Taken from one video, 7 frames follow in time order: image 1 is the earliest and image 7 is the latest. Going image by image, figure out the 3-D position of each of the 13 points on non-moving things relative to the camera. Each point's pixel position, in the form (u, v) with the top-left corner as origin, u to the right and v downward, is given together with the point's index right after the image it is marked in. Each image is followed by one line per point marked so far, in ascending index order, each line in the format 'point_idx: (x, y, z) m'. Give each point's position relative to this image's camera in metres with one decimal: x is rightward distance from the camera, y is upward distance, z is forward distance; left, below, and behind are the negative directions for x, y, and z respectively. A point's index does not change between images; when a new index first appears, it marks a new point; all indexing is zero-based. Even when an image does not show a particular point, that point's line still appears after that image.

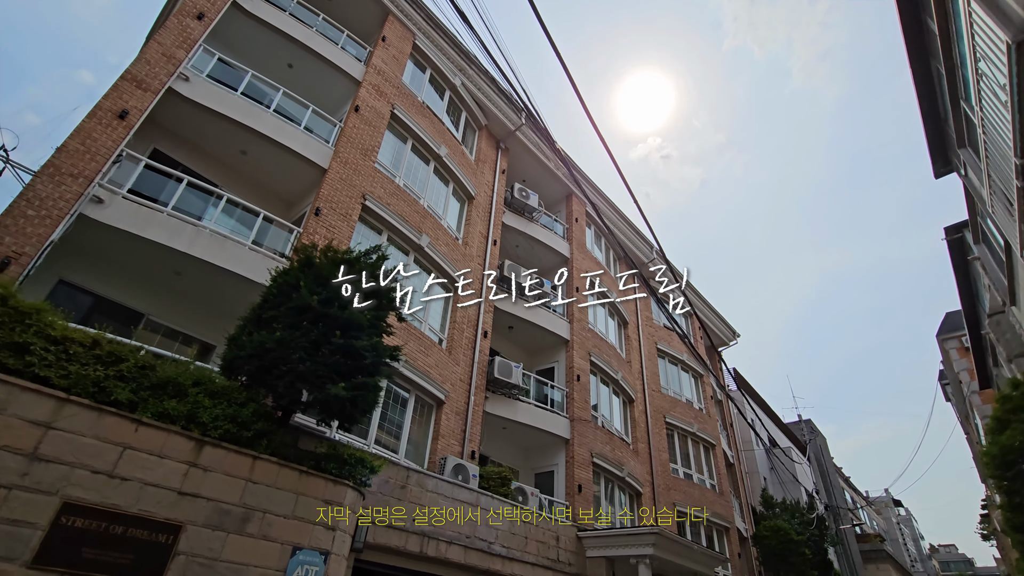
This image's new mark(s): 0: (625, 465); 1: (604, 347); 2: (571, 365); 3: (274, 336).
0: (+3.3, -5.1, +15.1) m
1: (+2.9, -1.9, +16.6) m
2: (+1.7, -2.2, +14.9) m
3: (-2.9, -0.6, +6.2) m
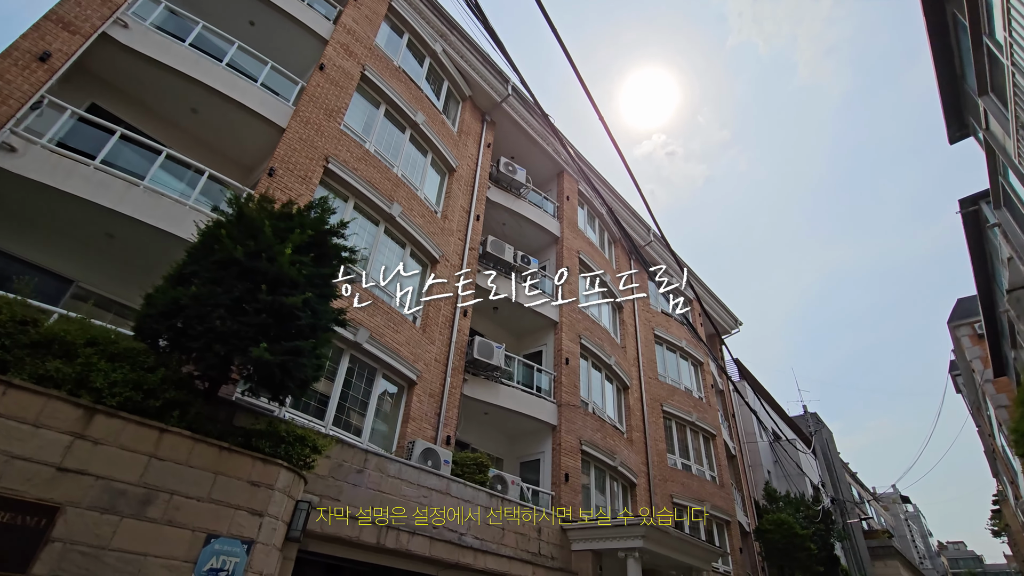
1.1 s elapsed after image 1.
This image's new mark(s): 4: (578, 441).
0: (+2.9, -4.5, +14.2) m
1: (+2.5, -1.3, +15.7) m
2: (+1.3, -1.6, +14.0) m
3: (-3.4, 0.0, +5.4) m
4: (+1.6, -3.8, +12.9) m
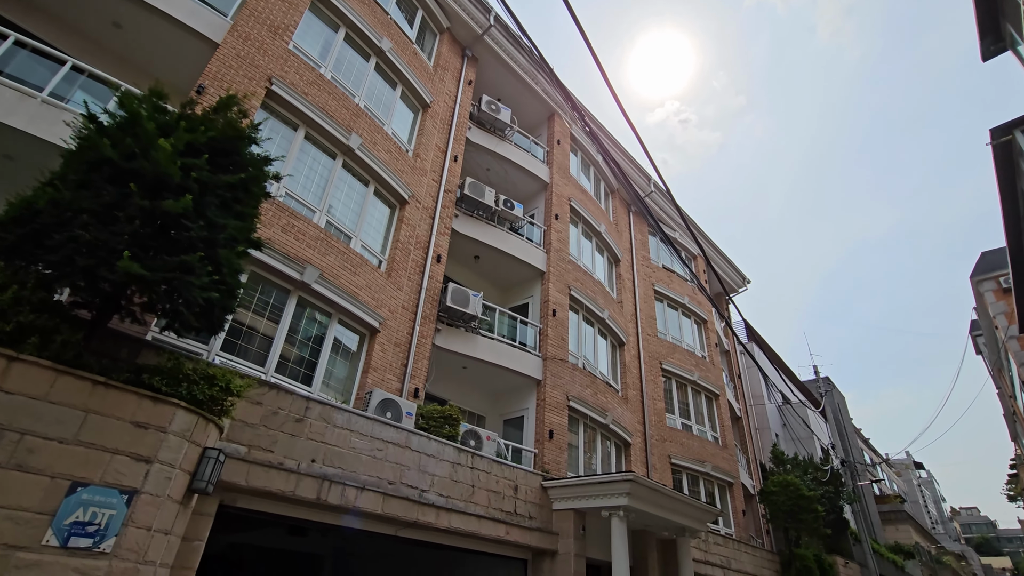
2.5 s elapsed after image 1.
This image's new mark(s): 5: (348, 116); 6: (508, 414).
0: (+2.5, -3.2, +13.3) m
1: (+2.1, +0.2, +14.6) m
2: (+0.8, -0.3, +13.0) m
3: (-4.0, +0.8, +4.4) m
4: (+1.2, -2.5, +12.0) m
5: (-3.2, +3.3, +10.0) m
6: (-0.1, -3.0, +12.2) m
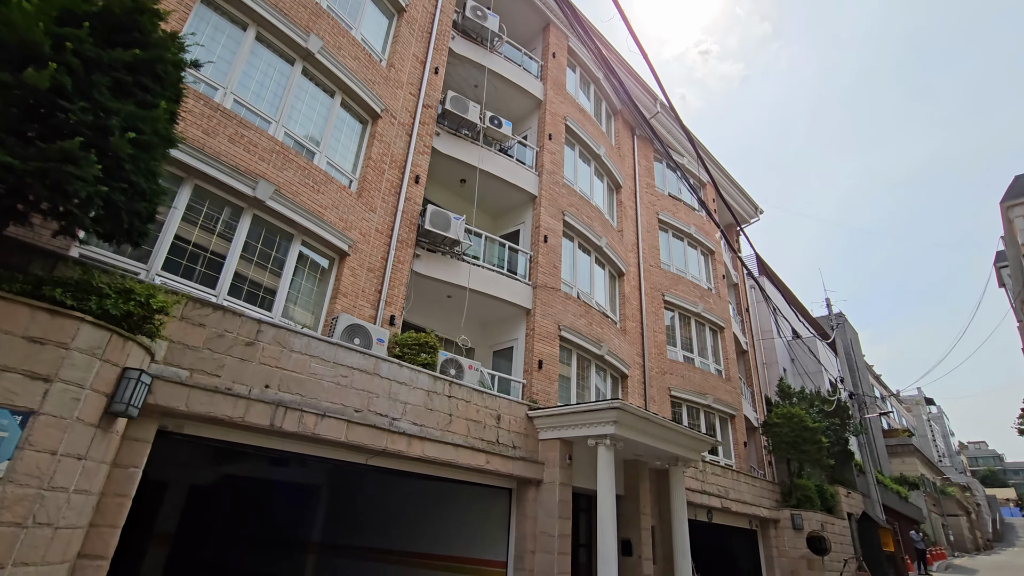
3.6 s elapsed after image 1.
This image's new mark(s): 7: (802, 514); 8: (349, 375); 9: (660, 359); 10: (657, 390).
0: (+2.3, -1.3, +12.8) m
1: (+1.9, +2.1, +13.7) m
2: (+0.6, +1.5, +12.2) m
3: (-4.5, +1.6, +3.7) m
4: (+1.0, -0.8, +11.4) m
5: (-3.5, +4.7, +8.9) m
6: (-0.3, -1.3, +11.7) m
7: (+8.4, -6.6, +15.1) m
8: (-2.2, -1.2, +7.1) m
9: (+4.4, -2.1, +15.2) m
10: (+4.1, -2.9, +14.6) m
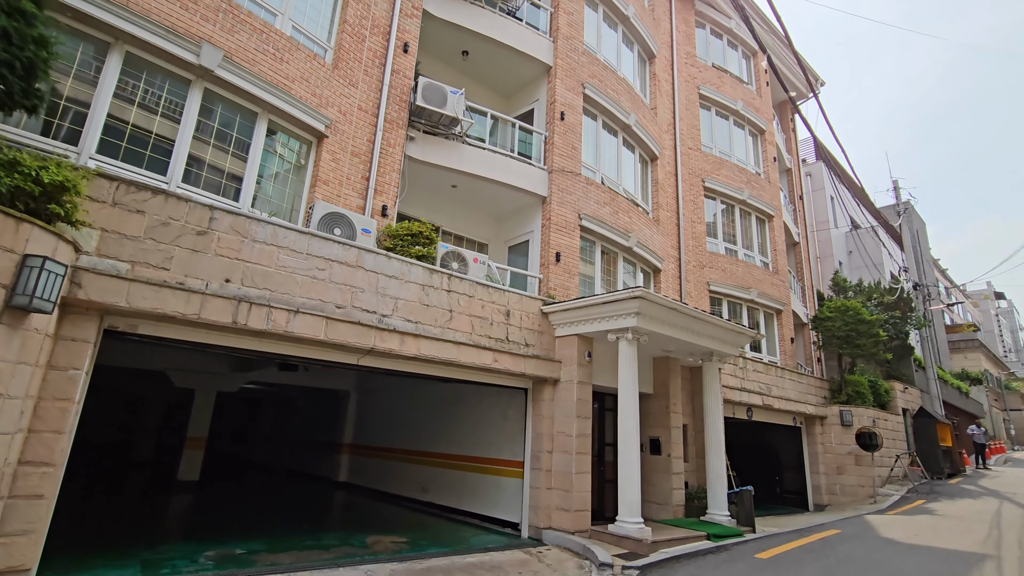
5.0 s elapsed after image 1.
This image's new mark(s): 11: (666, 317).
0: (+2.7, +1.2, +11.5) m
1: (+2.2, +4.8, +11.9) m
2: (+0.8, +3.8, +10.6) m
3: (-4.9, +2.3, +2.6) m
4: (+1.3, +1.4, +10.2) m
5: (-3.7, +6.3, +7.2) m
6: (0.0, +1.0, +10.7) m
7: (+9.3, -3.3, +14.1) m
8: (-2.2, +0.2, +6.3) m
9: (+5.0, +1.0, +13.8) m
10: (+4.7, +0.1, +13.4) m
11: (+2.4, -0.5, +8.0) m
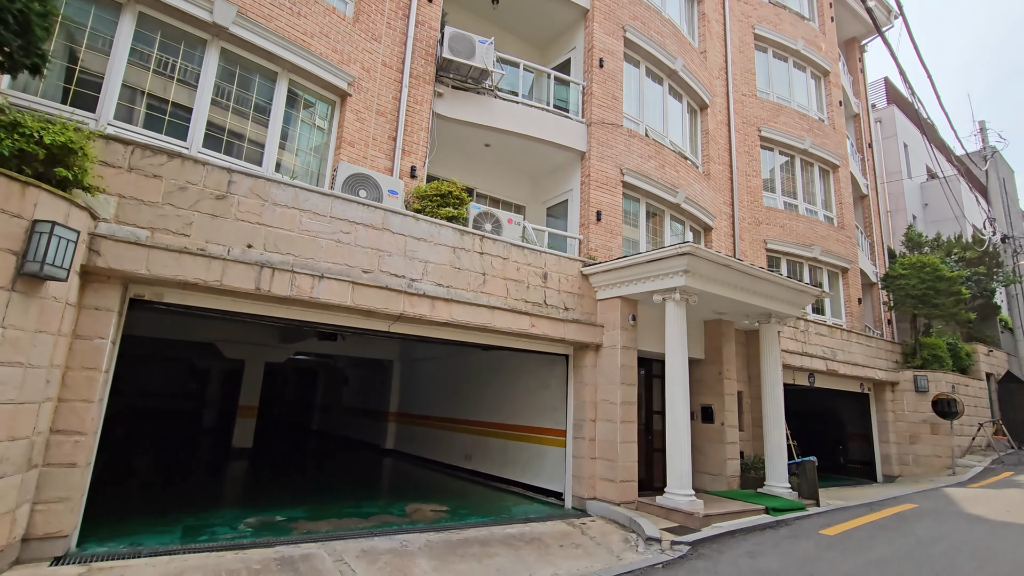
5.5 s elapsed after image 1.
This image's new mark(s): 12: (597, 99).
0: (+3.5, +2.1, +10.7) m
1: (+3.0, +5.6, +10.9) m
2: (+1.5, +4.6, +9.8) m
3: (-4.8, +2.4, +2.5) m
4: (+1.9, +2.2, +9.5) m
5: (-3.4, +6.7, +6.7) m
6: (+0.8, +1.7, +10.1) m
7: (+10.4, -2.2, +13.0) m
8: (-1.9, +0.7, +6.0) m
9: (+6.0, +2.0, +12.8) m
10: (+5.7, +1.1, +12.4) m
11: (+2.9, +0.2, +7.4) m
12: (+1.6, +3.5, +9.6) m
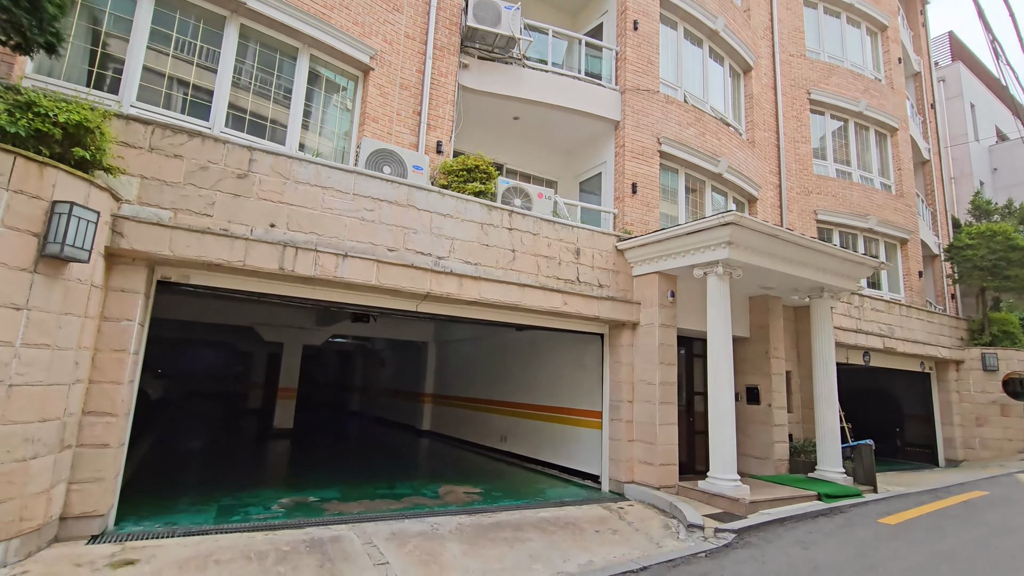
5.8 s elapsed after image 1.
0: (+4.2, +2.6, +10.1) m
1: (+3.5, +6.1, +10.2) m
2: (+2.0, +5.0, +9.3) m
3: (-4.8, +2.5, +2.5) m
4: (+2.5, +2.6, +9.0) m
5: (-3.1, +6.9, +6.4) m
6: (+1.4, +2.2, +9.7) m
7: (+11.2, -1.5, +12.0) m
8: (-1.5, +0.9, +5.8) m
9: (+6.8, +2.6, +12.0) m
10: (+6.5, +1.6, +11.7) m
11: (+3.4, +0.5, +6.9) m
12: (+2.1, +3.9, +9.0) m
